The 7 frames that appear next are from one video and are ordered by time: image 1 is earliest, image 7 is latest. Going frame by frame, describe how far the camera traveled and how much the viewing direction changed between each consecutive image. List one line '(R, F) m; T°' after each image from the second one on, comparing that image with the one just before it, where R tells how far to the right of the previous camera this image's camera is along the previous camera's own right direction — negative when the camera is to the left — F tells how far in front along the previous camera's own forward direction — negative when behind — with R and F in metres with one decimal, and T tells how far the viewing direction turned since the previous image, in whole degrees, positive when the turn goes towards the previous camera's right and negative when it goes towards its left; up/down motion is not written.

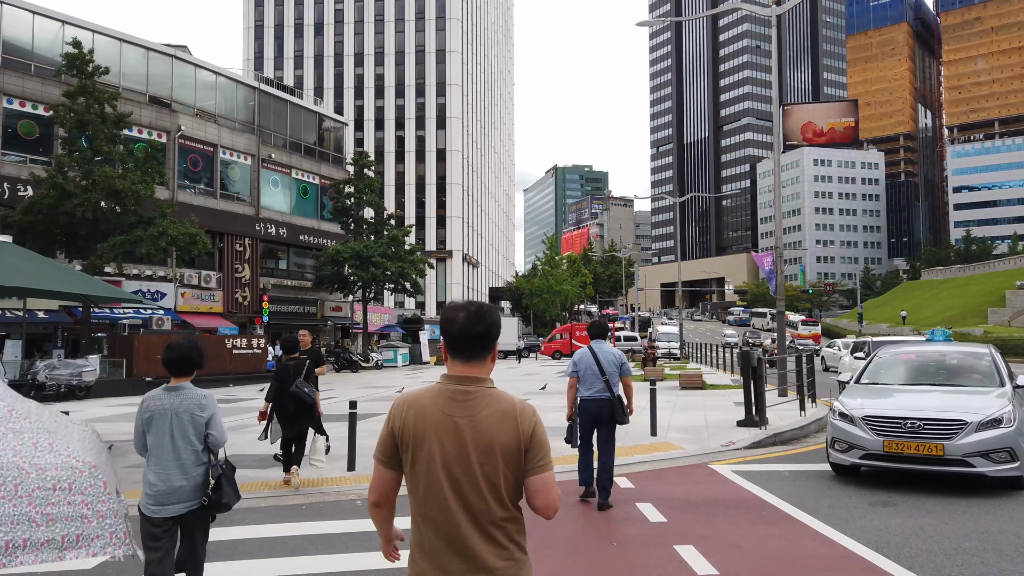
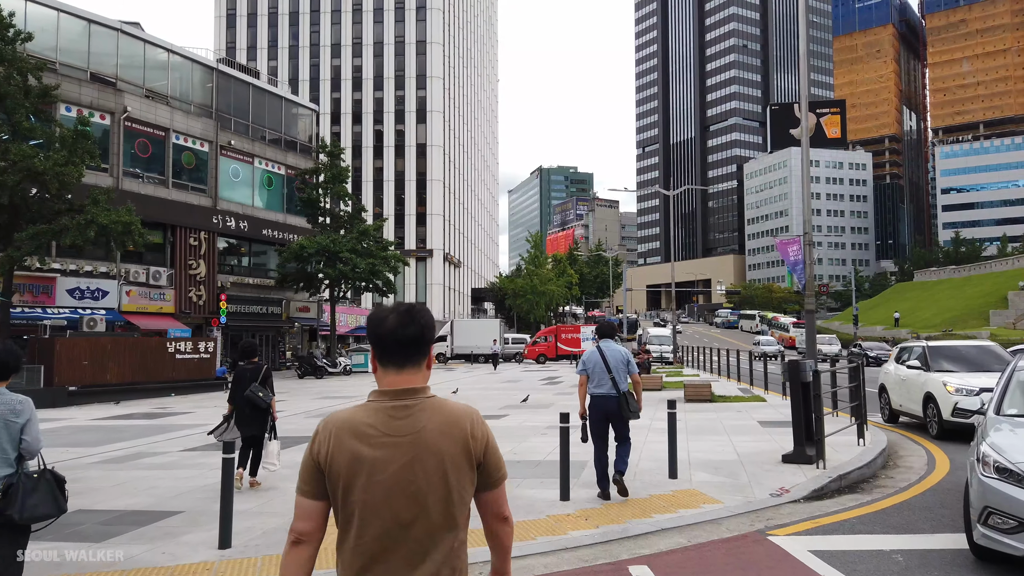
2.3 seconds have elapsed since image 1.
(+0.2, +2.8) m; +1°
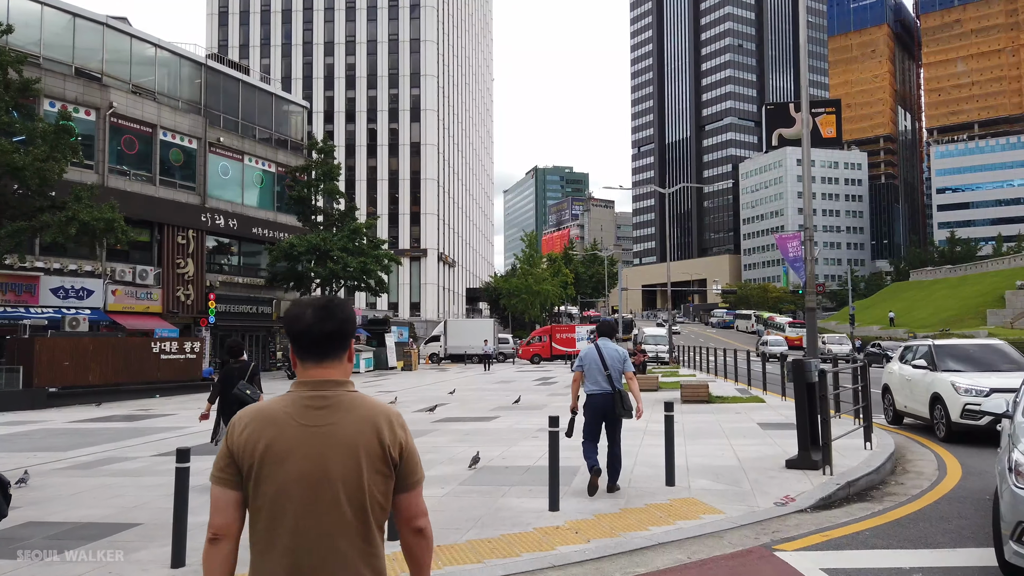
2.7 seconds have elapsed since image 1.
(+0.1, +0.5) m; 0°
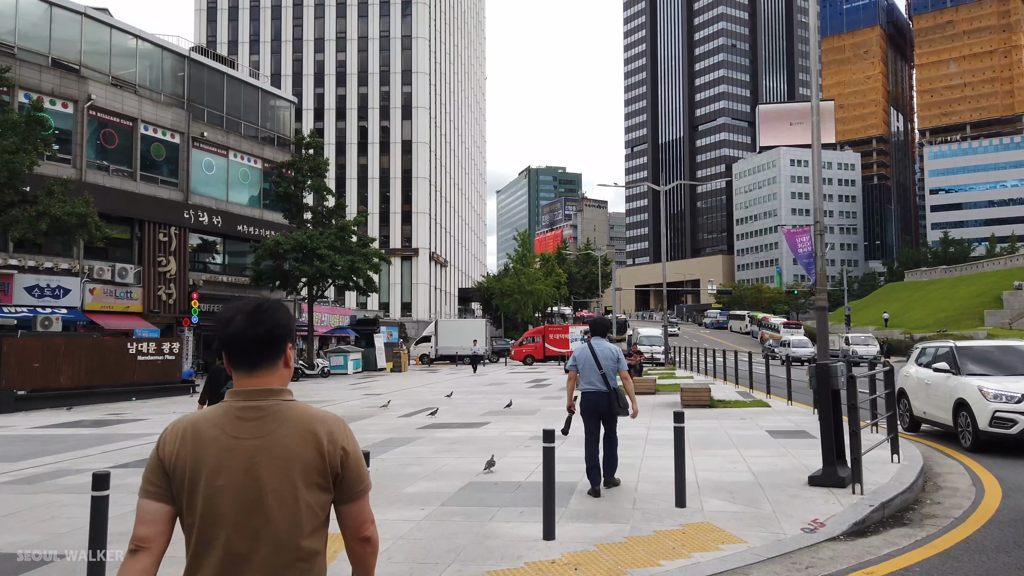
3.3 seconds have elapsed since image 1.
(0.0, +0.8) m; +1°
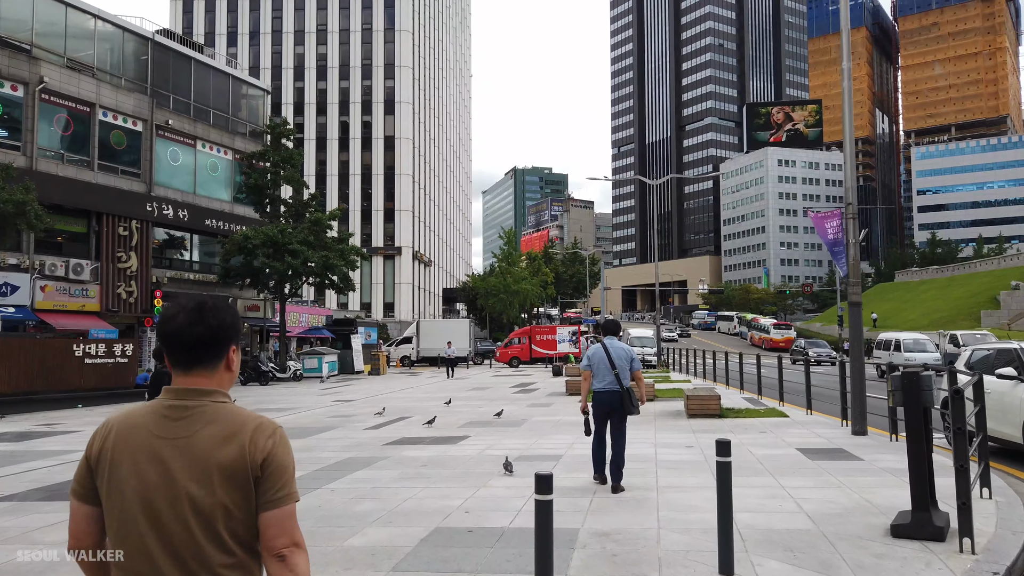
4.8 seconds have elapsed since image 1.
(0.0, +1.8) m; +1°
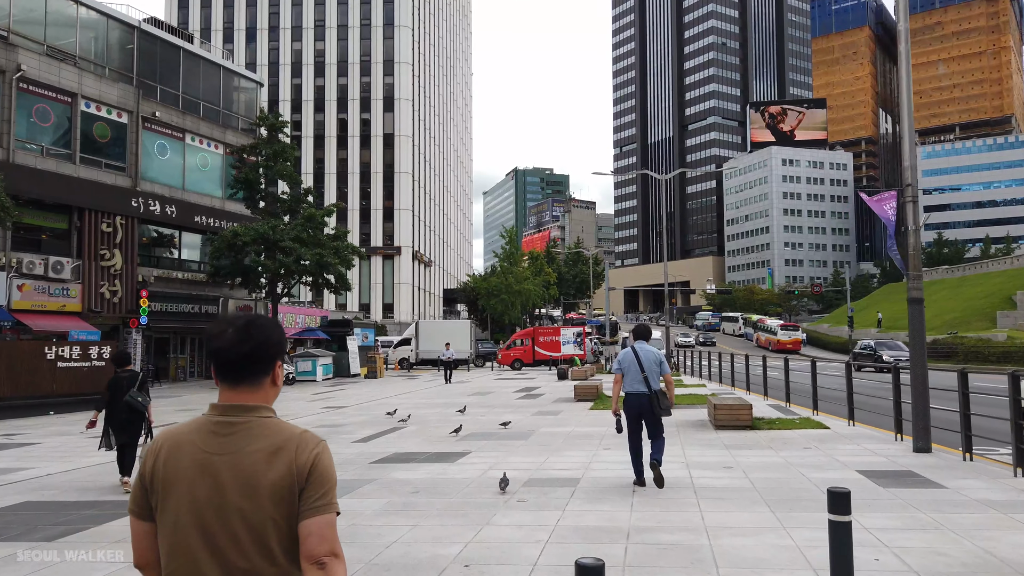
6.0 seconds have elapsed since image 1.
(-0.1, +1.4) m; 0°
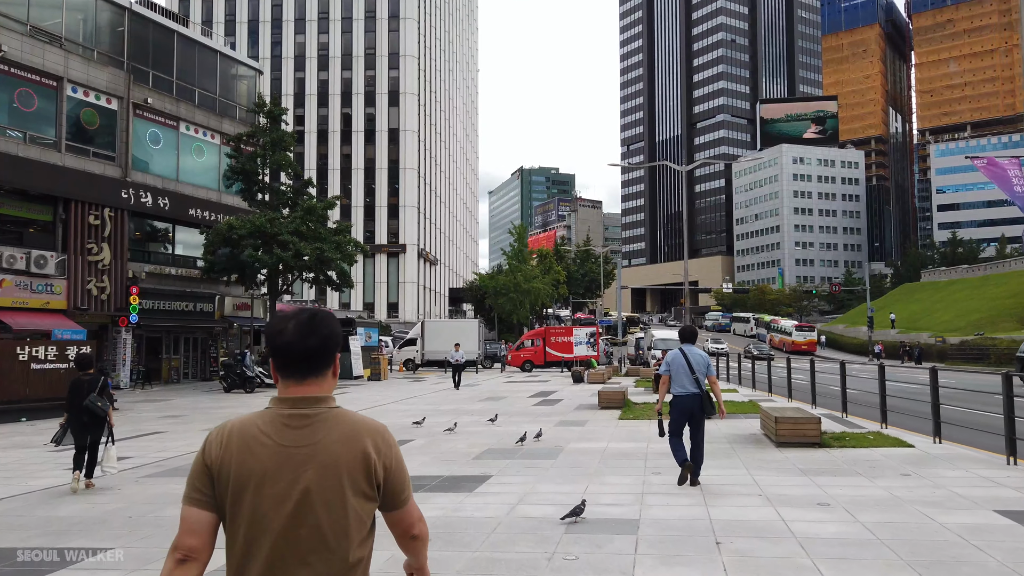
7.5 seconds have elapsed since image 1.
(-0.3, +1.7) m; 0°
